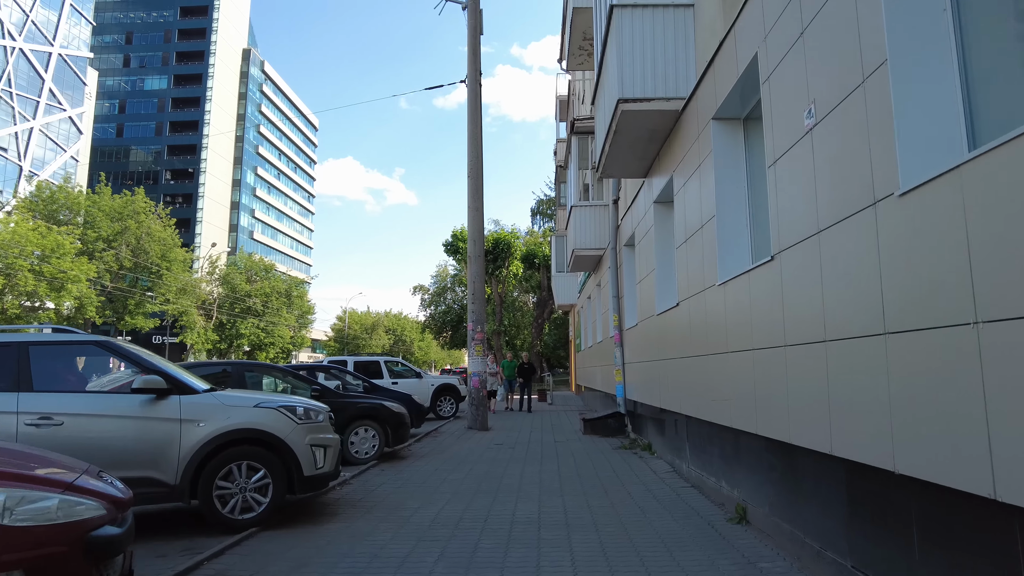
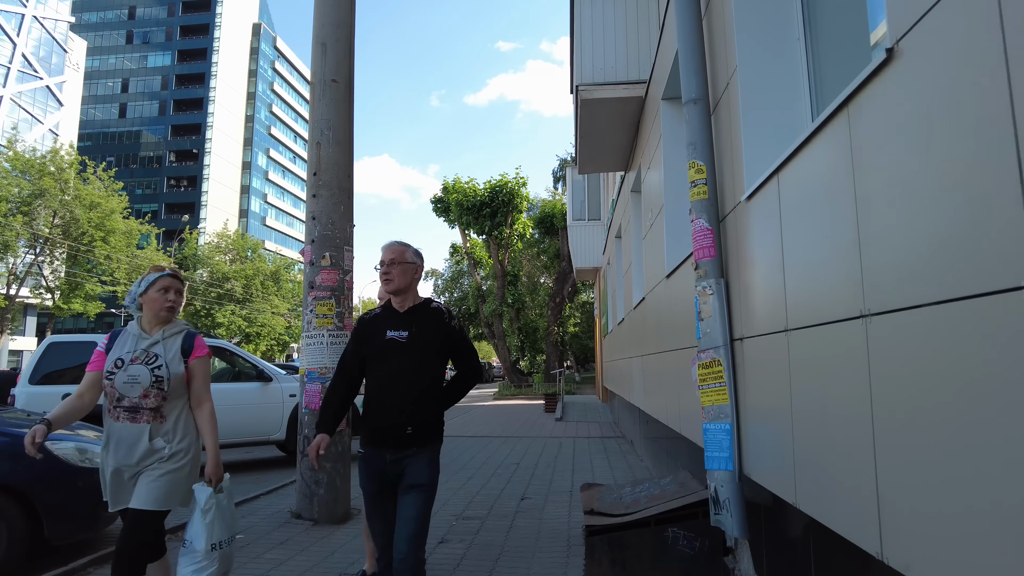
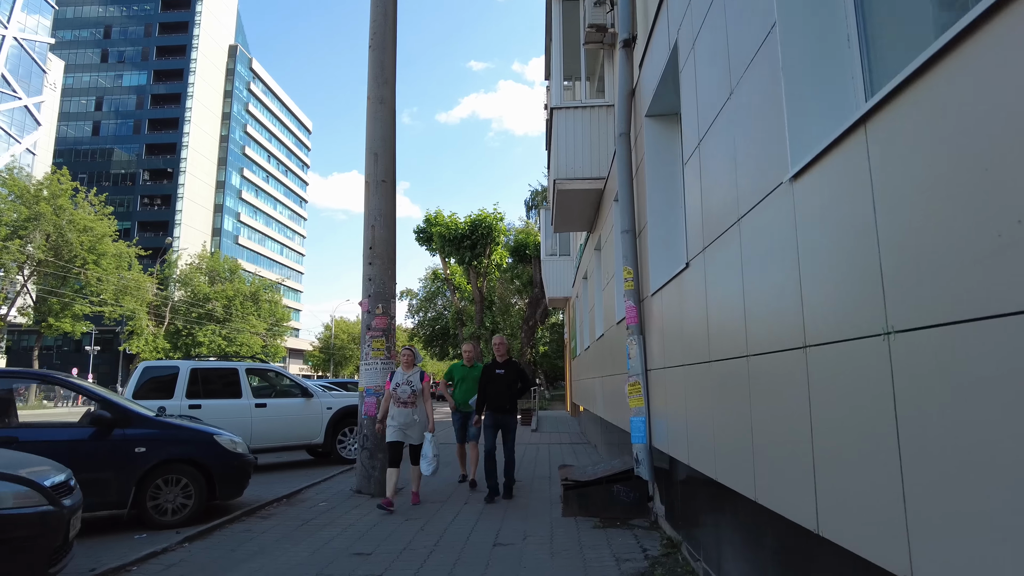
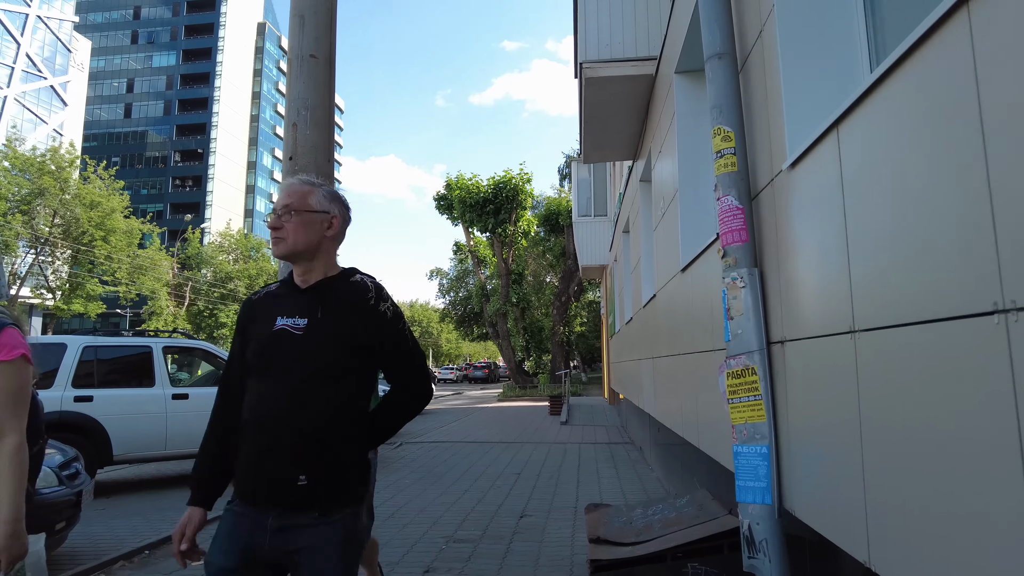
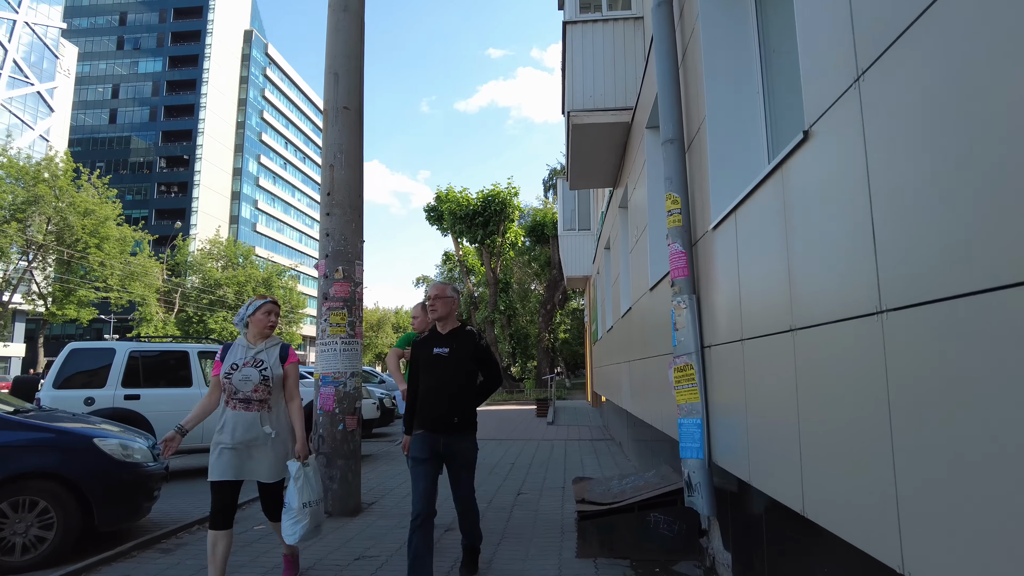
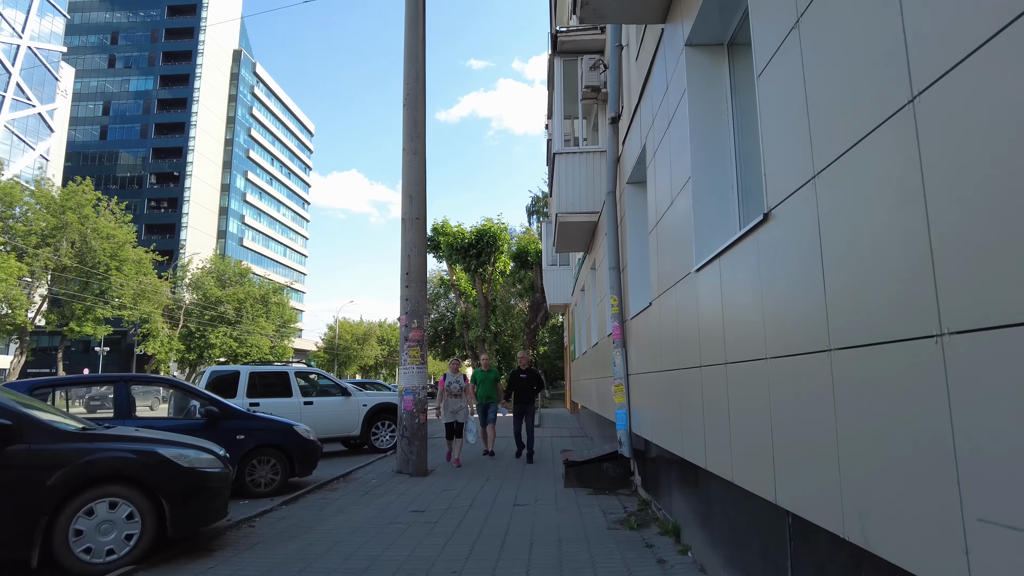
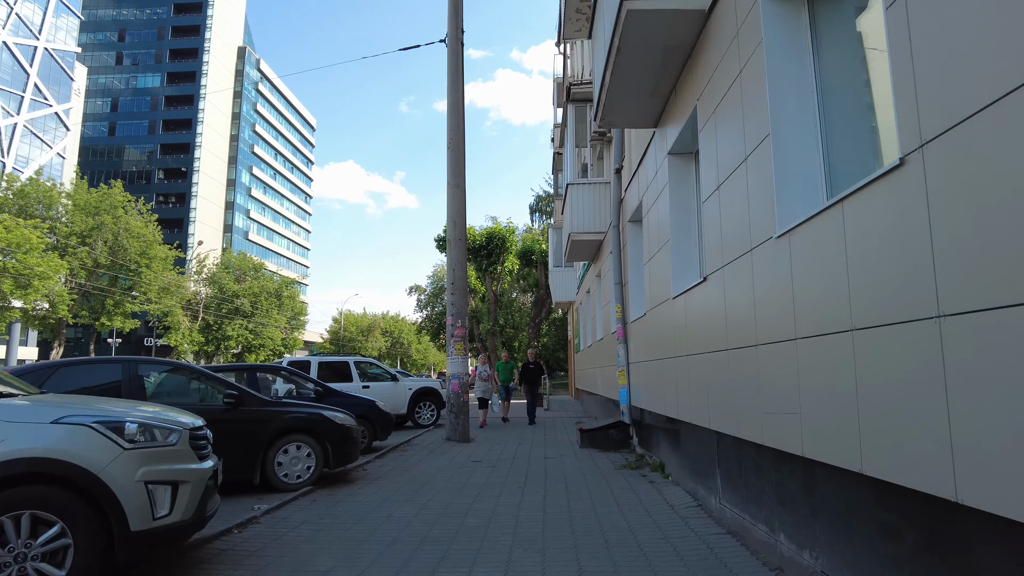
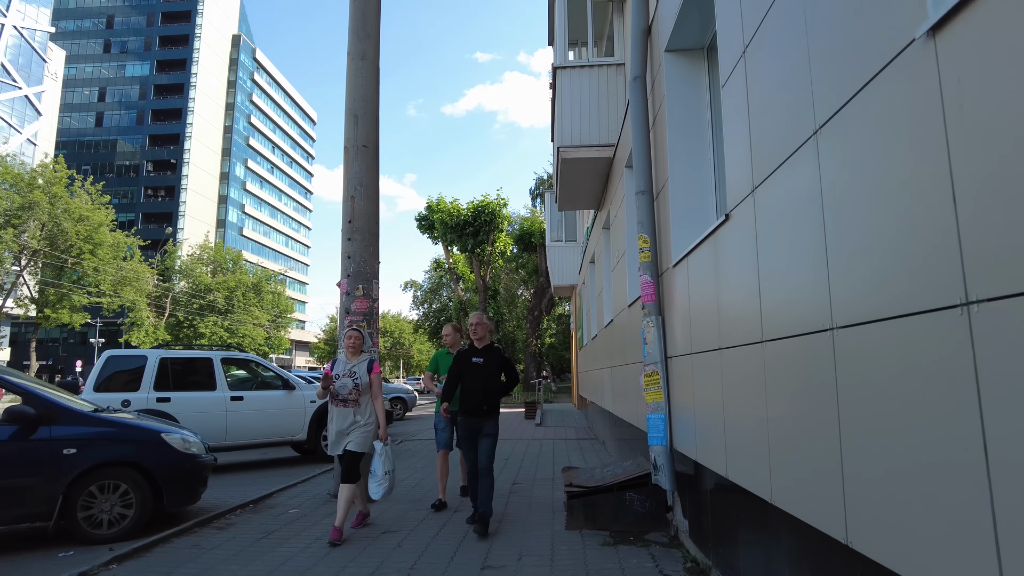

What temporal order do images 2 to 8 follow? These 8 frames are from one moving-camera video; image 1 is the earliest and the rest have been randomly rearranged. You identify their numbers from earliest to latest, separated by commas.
7, 6, 3, 8, 5, 2, 4
